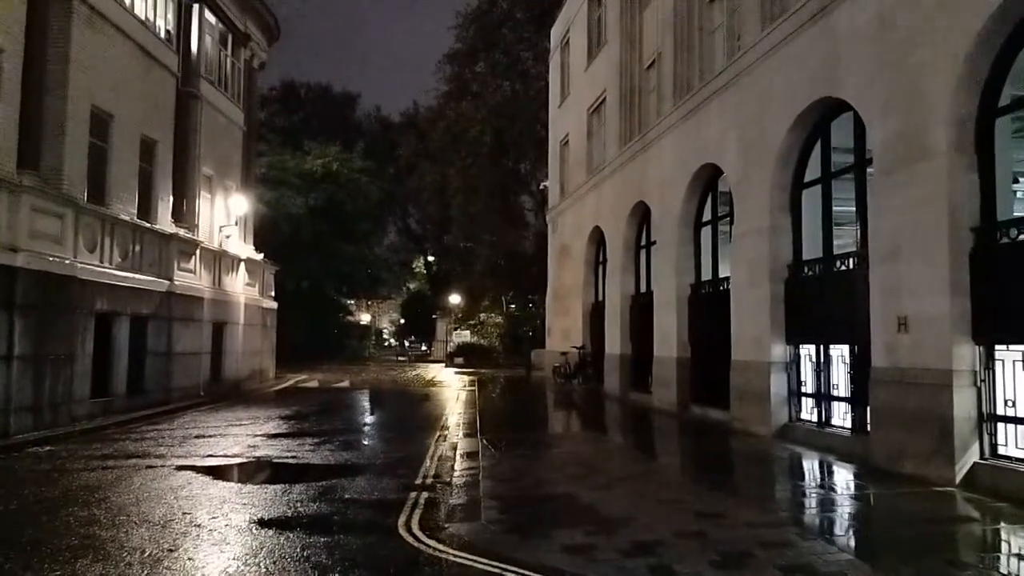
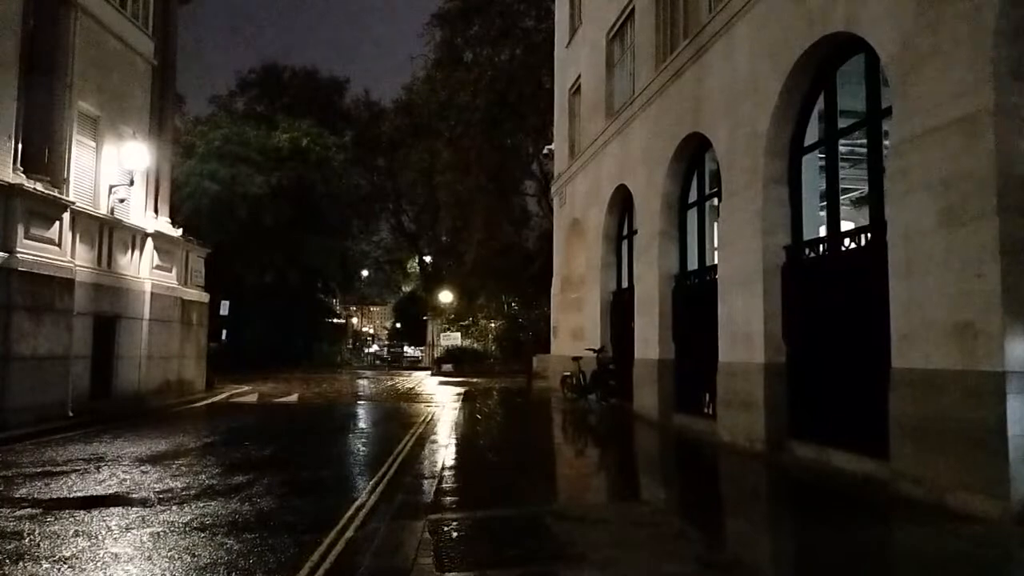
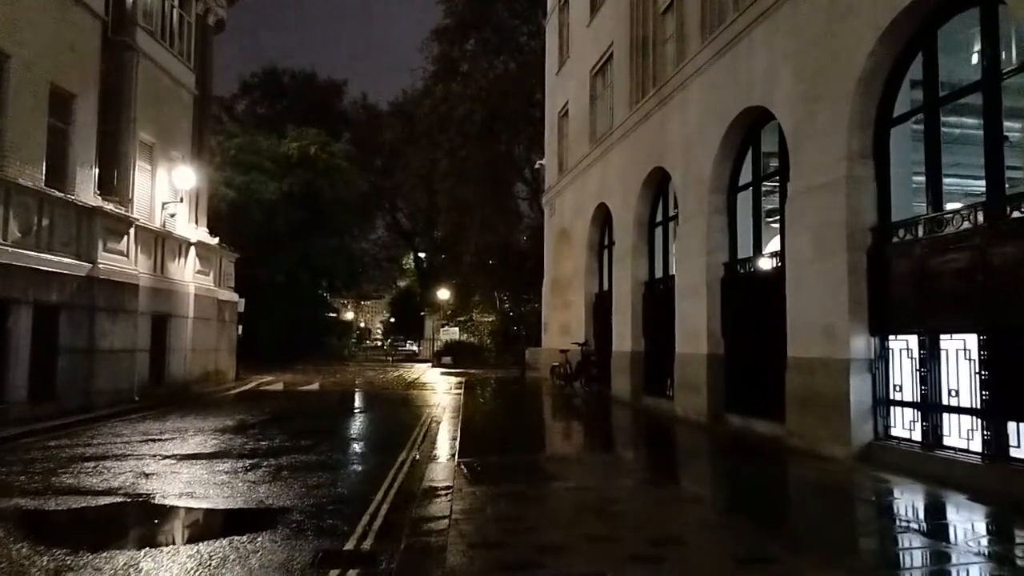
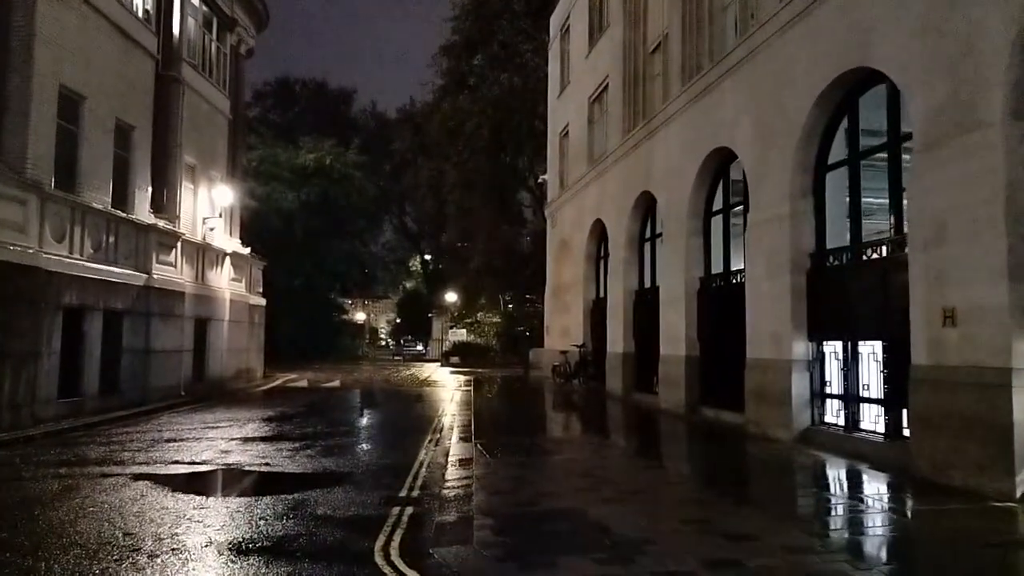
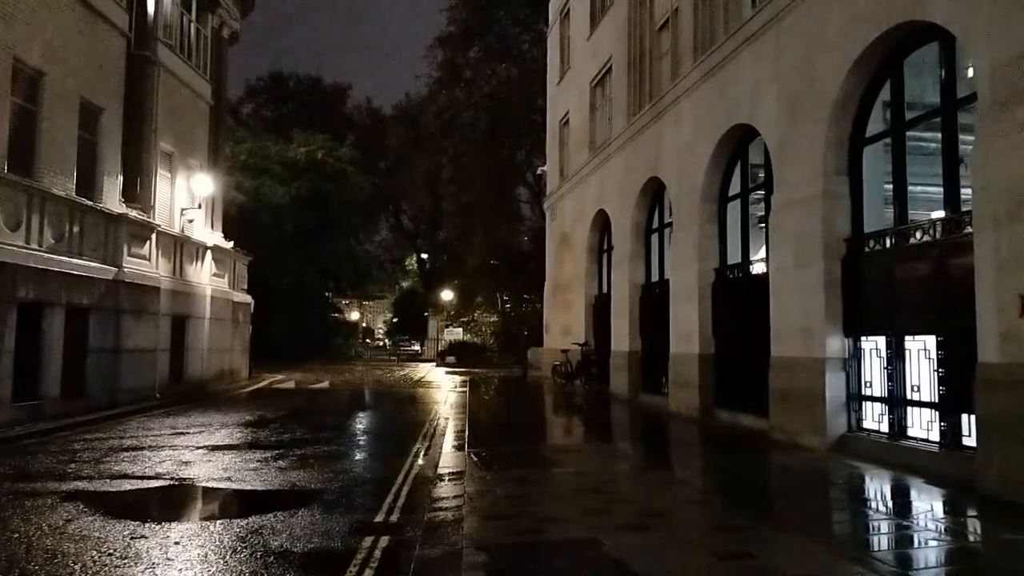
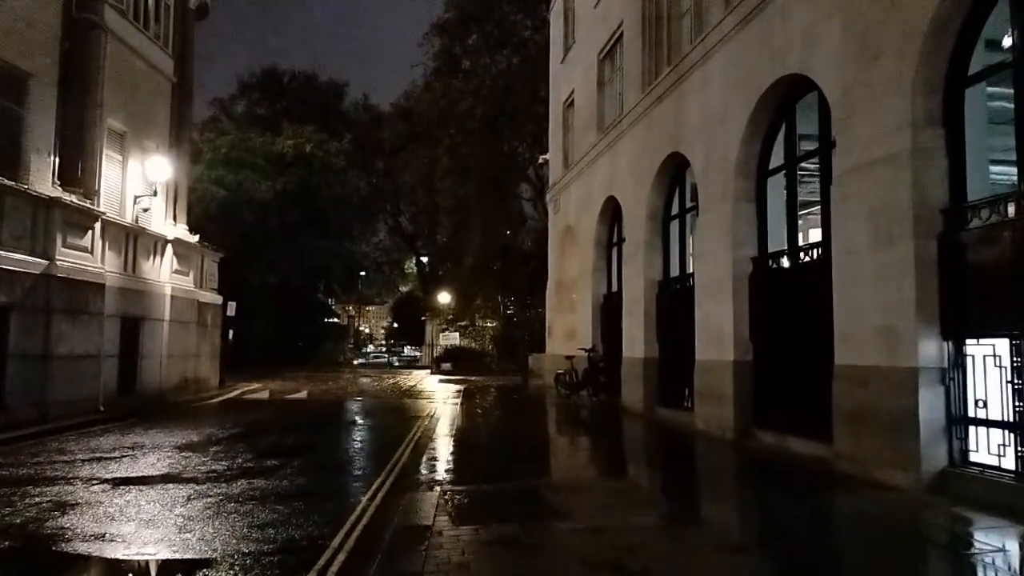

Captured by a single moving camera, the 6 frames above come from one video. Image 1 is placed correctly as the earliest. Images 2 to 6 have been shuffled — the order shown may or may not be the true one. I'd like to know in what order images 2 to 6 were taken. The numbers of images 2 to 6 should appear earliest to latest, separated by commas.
4, 5, 3, 6, 2
